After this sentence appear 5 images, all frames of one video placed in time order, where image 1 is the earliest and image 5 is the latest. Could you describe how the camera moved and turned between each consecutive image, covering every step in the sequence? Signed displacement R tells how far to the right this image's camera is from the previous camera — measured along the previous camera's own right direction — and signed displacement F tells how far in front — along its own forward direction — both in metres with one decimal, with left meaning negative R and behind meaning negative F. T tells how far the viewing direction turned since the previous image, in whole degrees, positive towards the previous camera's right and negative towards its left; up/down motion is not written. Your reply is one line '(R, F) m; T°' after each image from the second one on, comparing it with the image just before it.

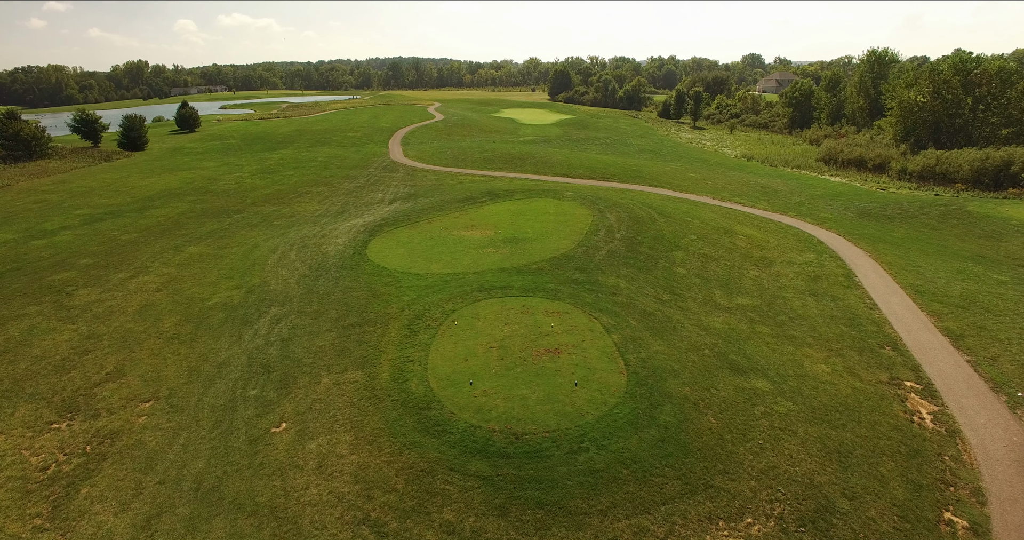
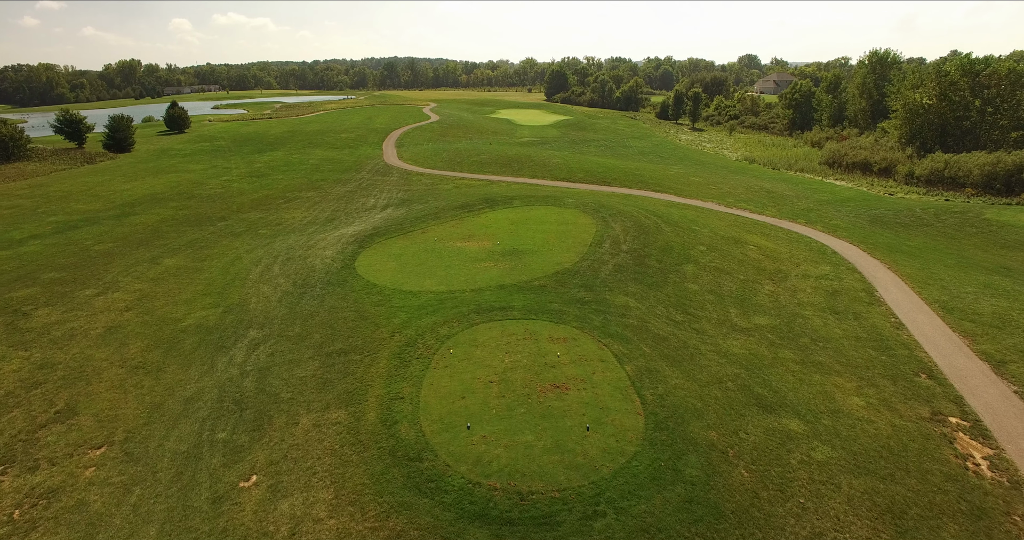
(-0.1, +1.4) m; 0°
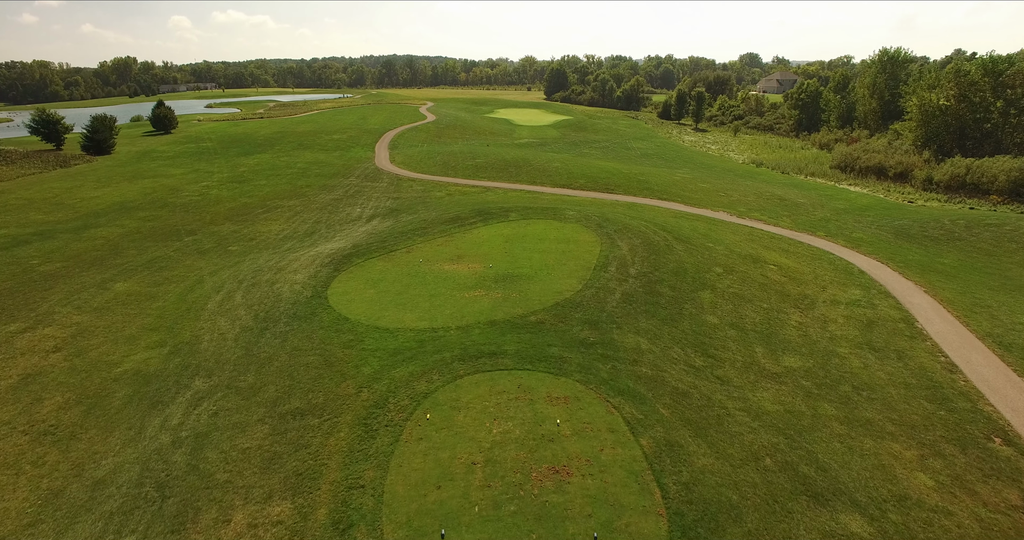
(+0.2, +2.4) m; 0°
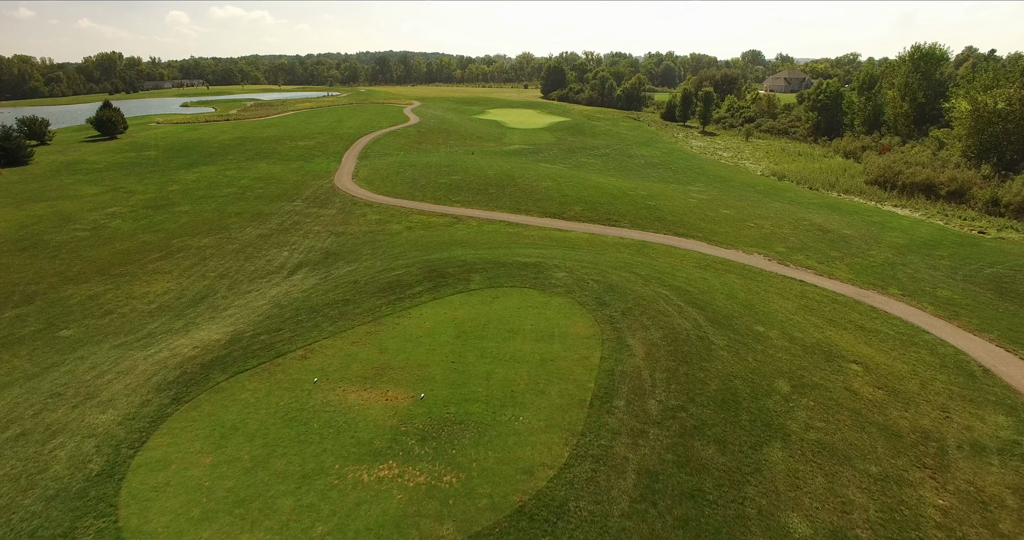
(+1.1, +7.6) m; 0°
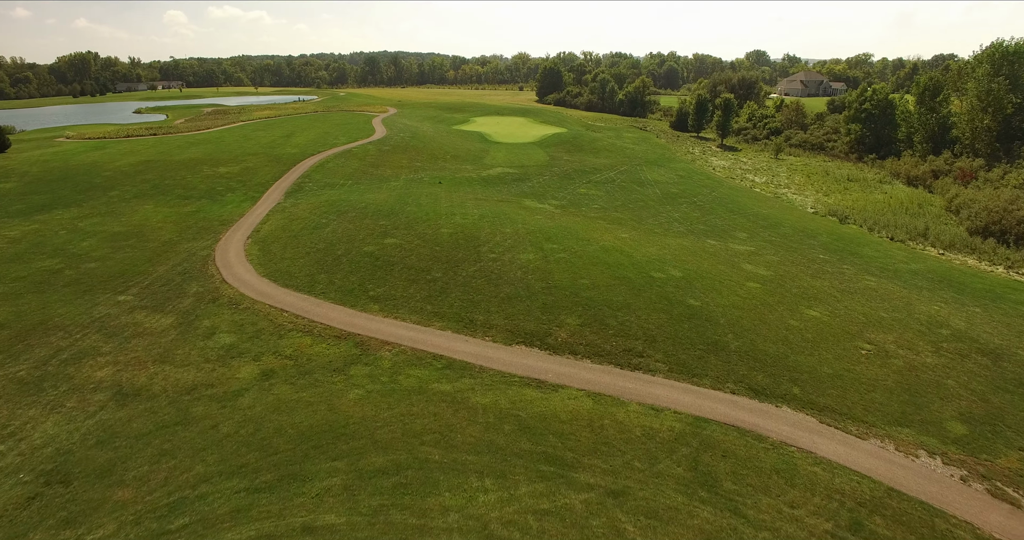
(+1.6, +13.2) m; 0°
